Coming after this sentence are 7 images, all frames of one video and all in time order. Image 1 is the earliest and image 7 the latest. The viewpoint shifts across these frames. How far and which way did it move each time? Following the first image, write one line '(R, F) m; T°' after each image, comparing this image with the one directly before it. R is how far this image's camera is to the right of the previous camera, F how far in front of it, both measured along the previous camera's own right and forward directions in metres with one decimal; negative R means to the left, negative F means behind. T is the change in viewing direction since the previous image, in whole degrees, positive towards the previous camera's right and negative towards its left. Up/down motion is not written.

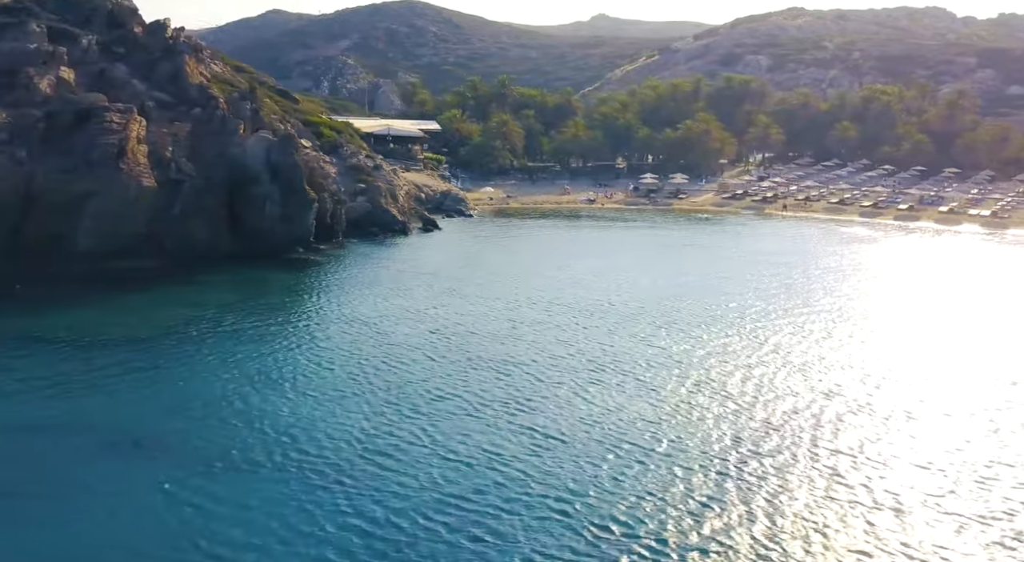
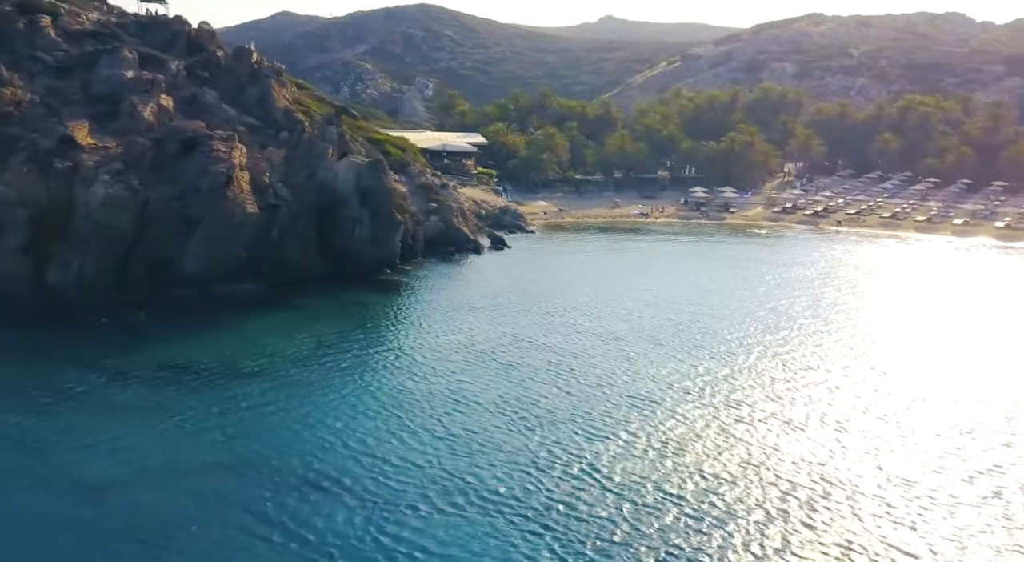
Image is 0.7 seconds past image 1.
(-5.3, -1.0) m; 0°
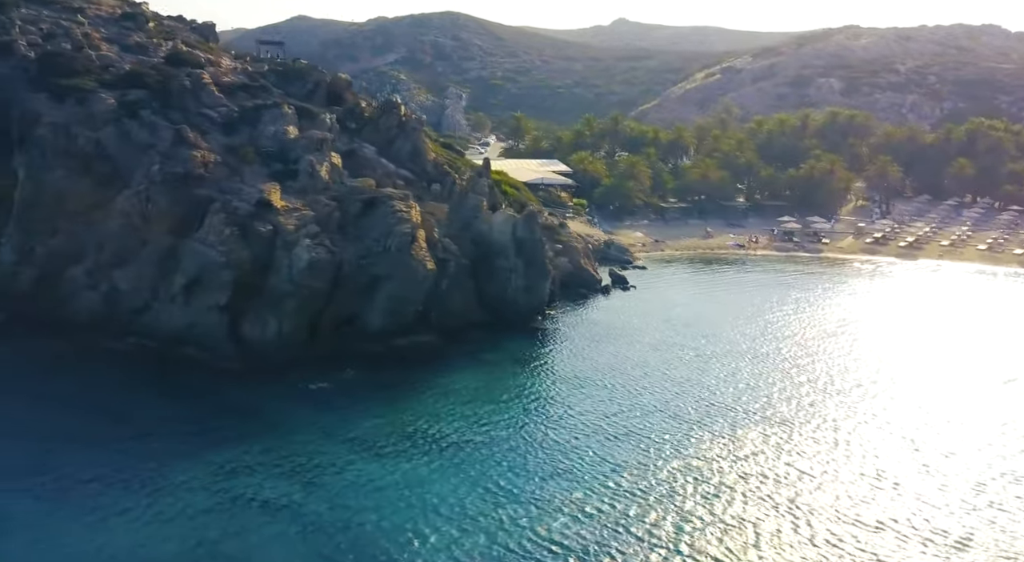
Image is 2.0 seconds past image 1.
(-9.6, -1.9) m; 0°
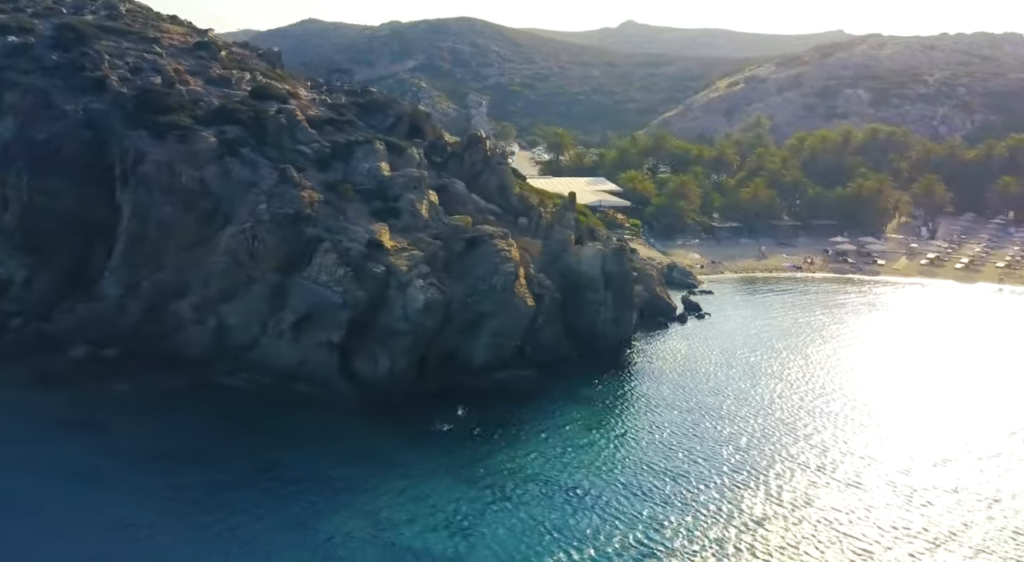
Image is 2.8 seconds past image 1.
(-5.8, -1.3) m; 0°
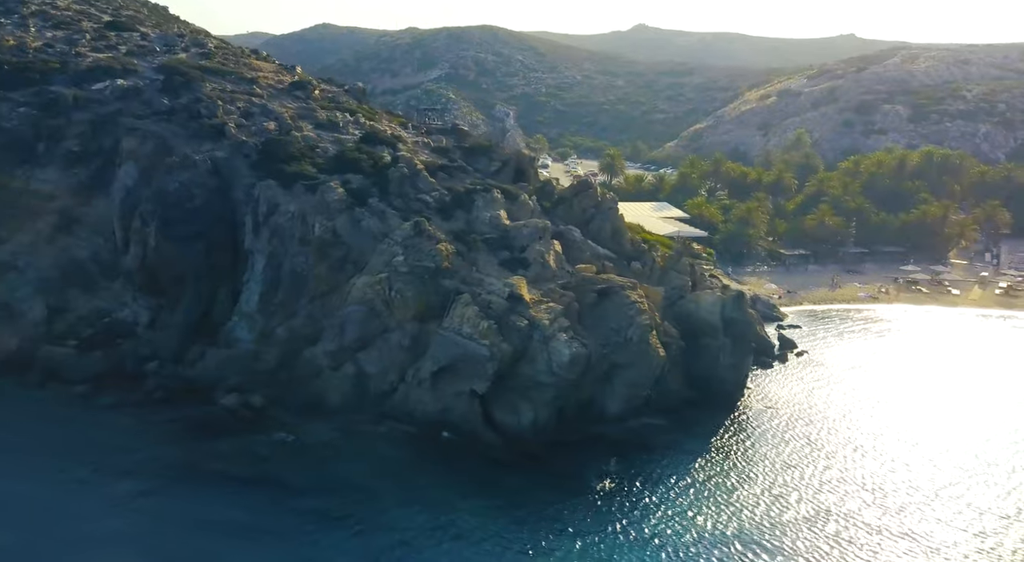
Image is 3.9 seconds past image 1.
(-7.8, -1.8) m; 0°
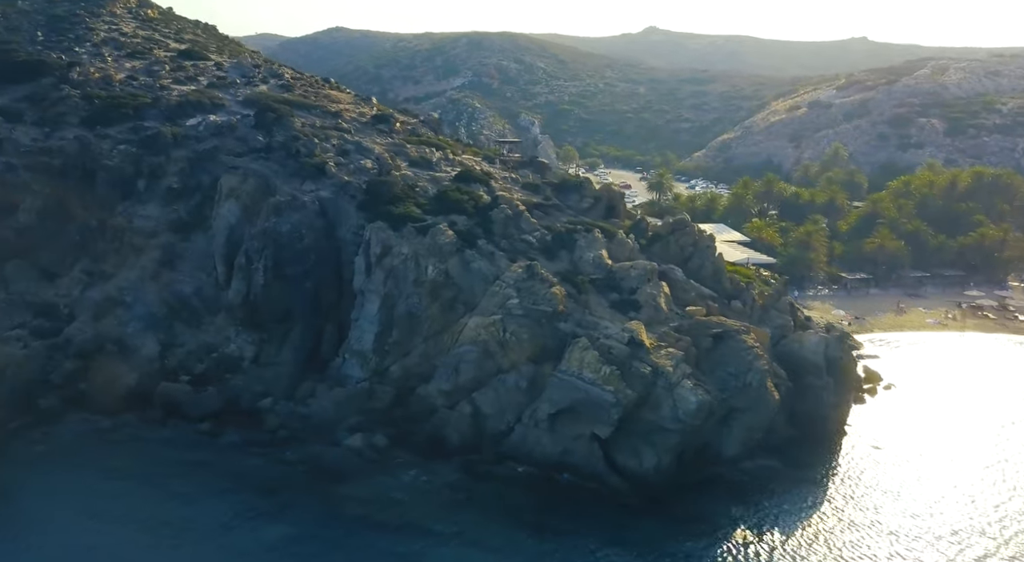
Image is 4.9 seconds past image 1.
(-7.1, -1.5) m; 0°
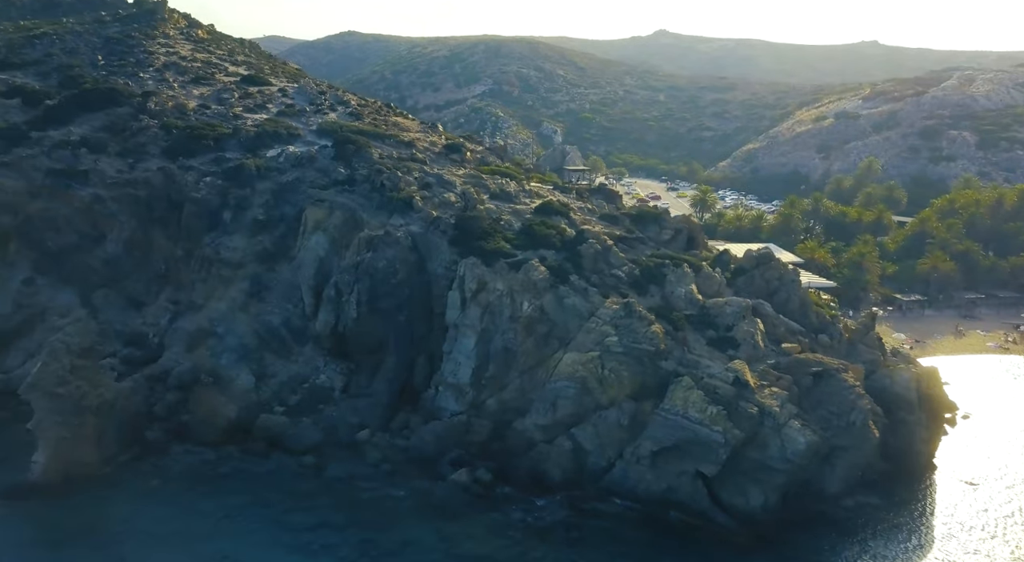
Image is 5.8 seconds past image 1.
(-6.4, -1.2) m; 0°
